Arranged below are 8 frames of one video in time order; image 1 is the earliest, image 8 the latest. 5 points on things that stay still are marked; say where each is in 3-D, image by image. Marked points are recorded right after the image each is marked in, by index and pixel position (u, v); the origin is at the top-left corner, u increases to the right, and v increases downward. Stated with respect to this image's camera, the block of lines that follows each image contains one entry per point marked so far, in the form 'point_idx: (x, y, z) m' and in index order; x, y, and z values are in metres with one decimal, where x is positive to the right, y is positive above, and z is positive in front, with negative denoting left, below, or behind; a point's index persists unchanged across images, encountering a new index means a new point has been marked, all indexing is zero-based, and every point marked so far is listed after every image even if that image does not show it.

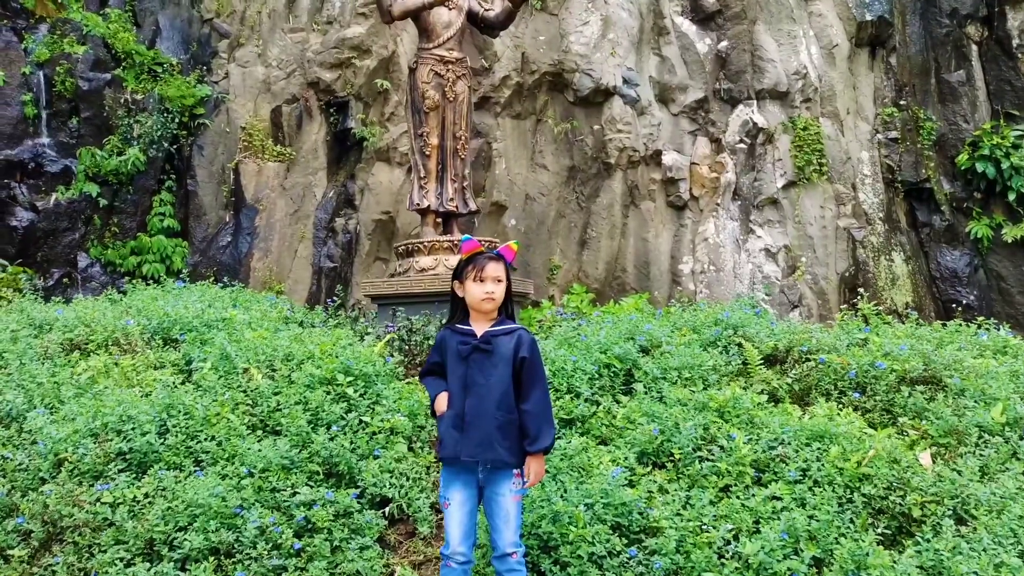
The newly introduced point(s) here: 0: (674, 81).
0: (+1.9, +2.5, +8.6) m
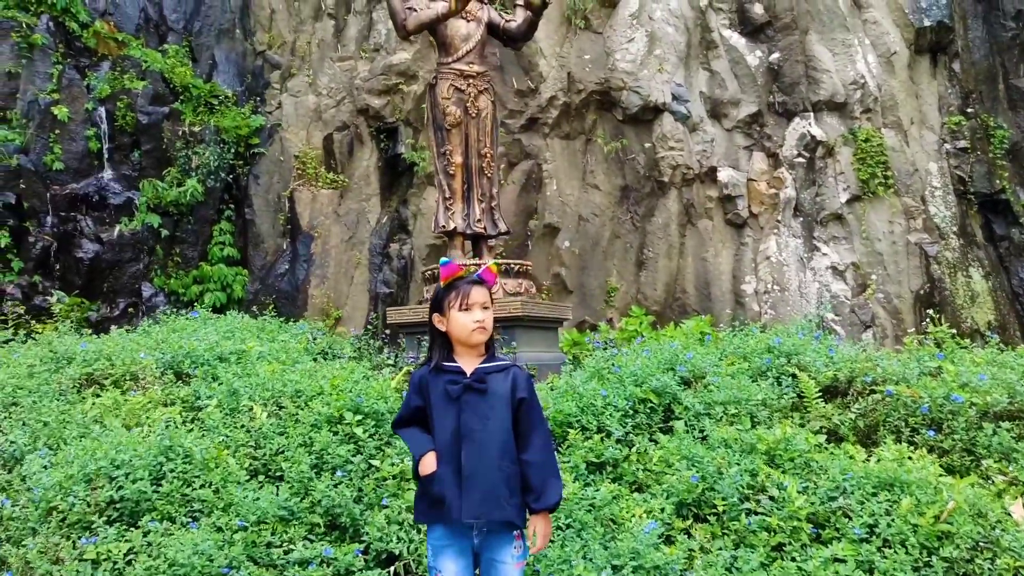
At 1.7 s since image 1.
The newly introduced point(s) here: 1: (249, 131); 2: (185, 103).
0: (+2.5, +2.2, +8.3) m
1: (-2.8, +1.7, +7.7) m
2: (-3.5, +1.9, +7.7) m
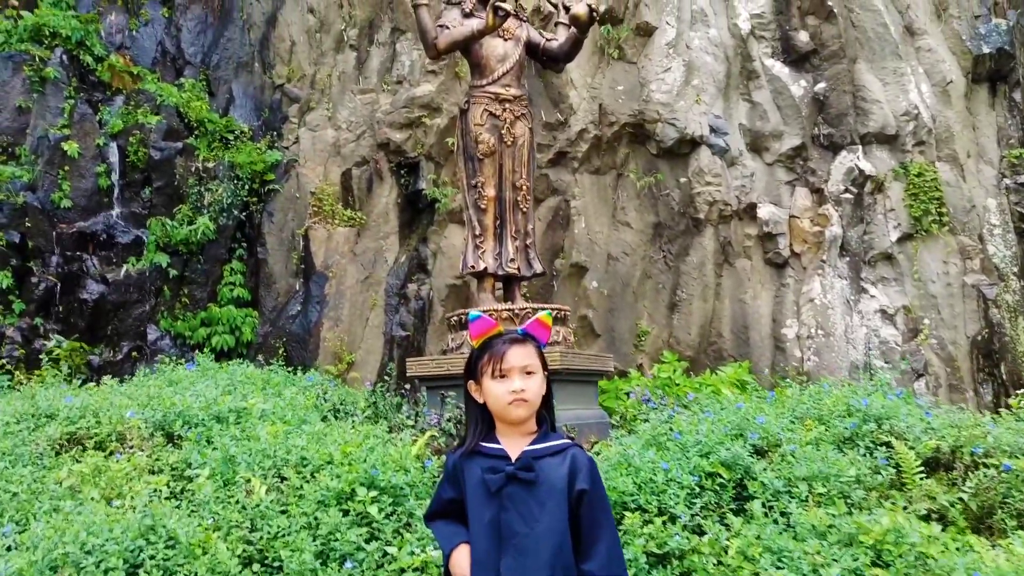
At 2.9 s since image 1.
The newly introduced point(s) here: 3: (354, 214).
0: (+2.8, +1.7, +7.9) m
1: (-2.5, +1.2, +7.3) m
2: (-3.2, +1.5, +7.4) m
3: (-1.6, +0.8, +7.3) m
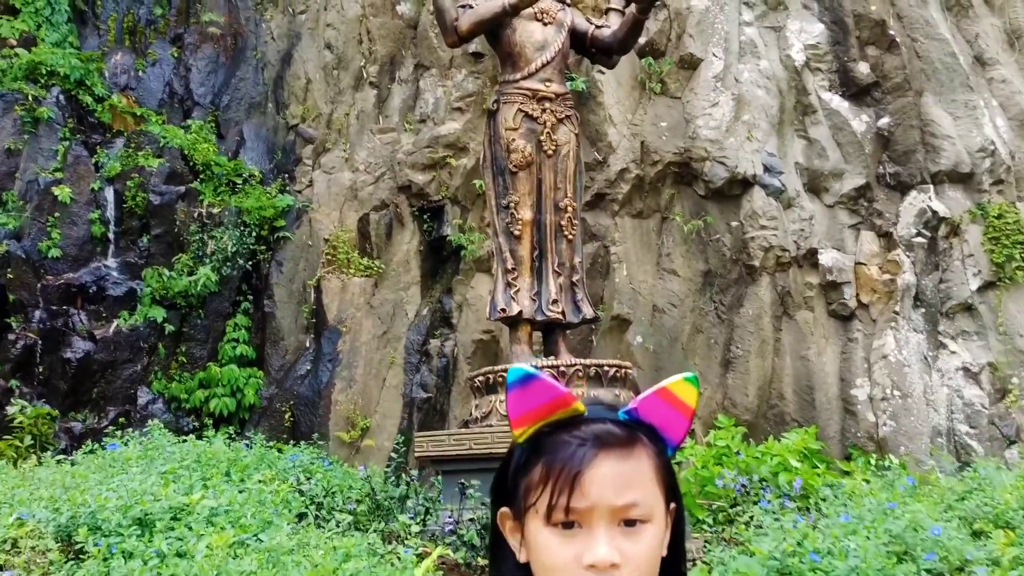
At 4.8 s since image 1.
0: (+3.1, +1.2, +7.1) m
1: (-2.2, +0.7, +6.7) m
2: (-2.9, +1.0, +6.8) m
3: (-1.3, +0.2, +6.5) m
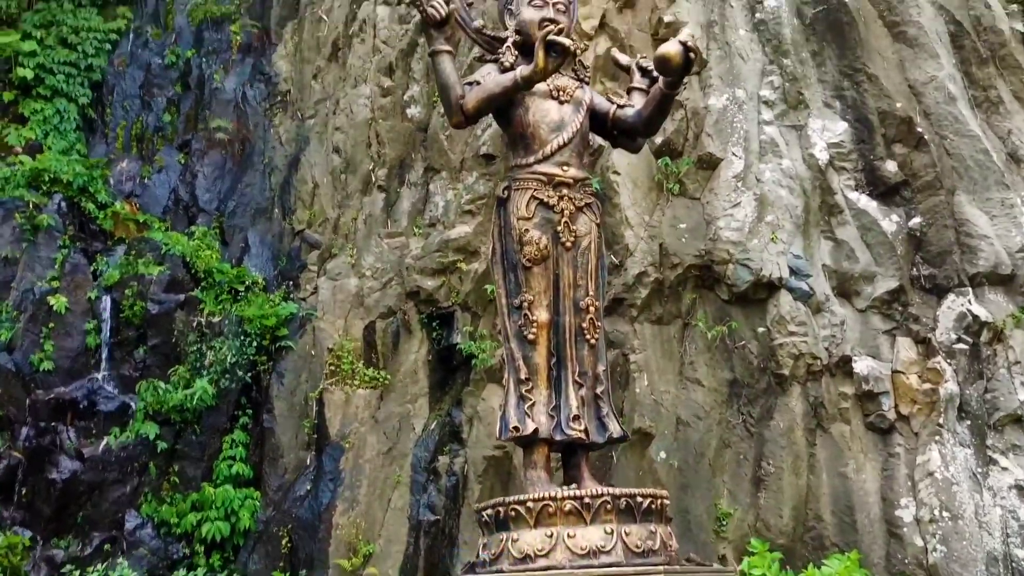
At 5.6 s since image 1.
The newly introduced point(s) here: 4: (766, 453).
0: (+3.2, +0.2, +6.8) m
1: (-2.1, -0.3, +6.4) m
2: (-2.8, 0.0, +6.5) m
3: (-1.2, -0.7, +6.2) m
4: (+2.2, -1.5, +6.3) m
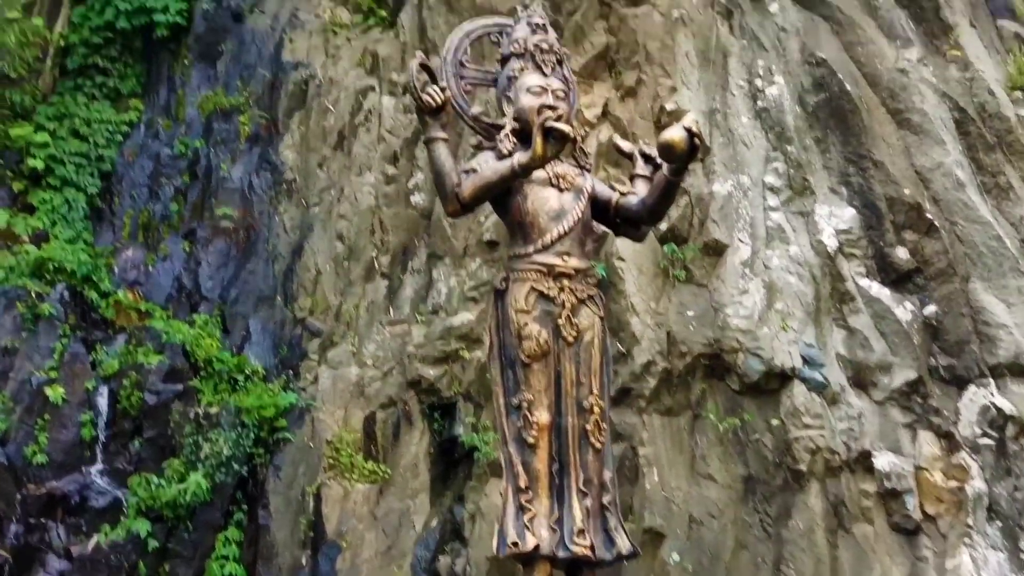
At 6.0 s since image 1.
0: (+3.3, -0.6, +6.6) m
1: (-2.1, -1.1, +6.2) m
2: (-2.7, -0.8, +6.4) m
3: (-1.1, -1.5, +6.0) m
4: (+2.3, -2.2, +6.0) m
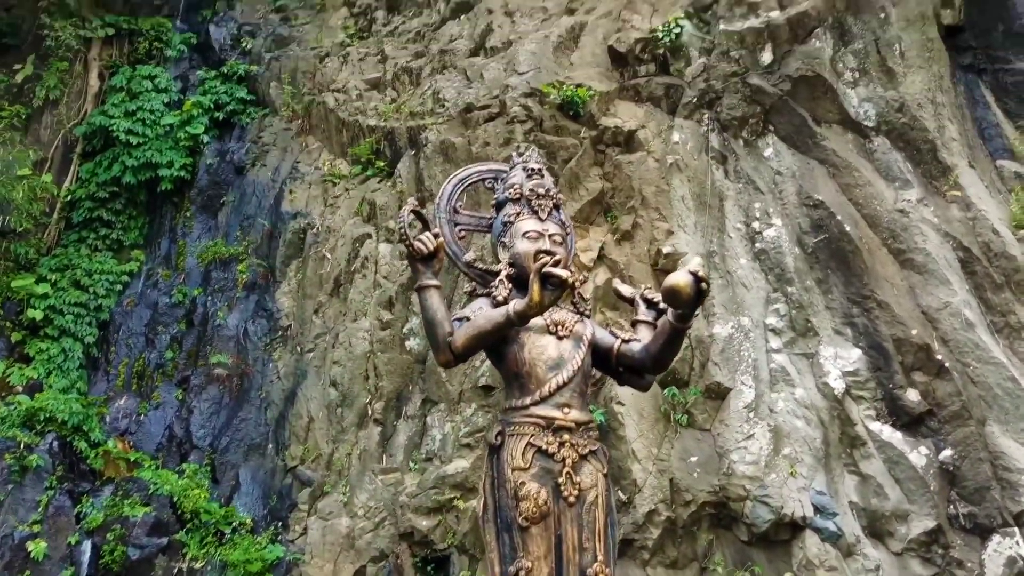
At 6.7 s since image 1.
0: (+3.2, -1.9, +6.2) m
1: (-2.1, -2.3, +6.0) m
2: (-2.8, -2.1, +6.2) m
3: (-1.2, -2.7, +5.7) m
4: (+2.2, -3.4, +5.5) m
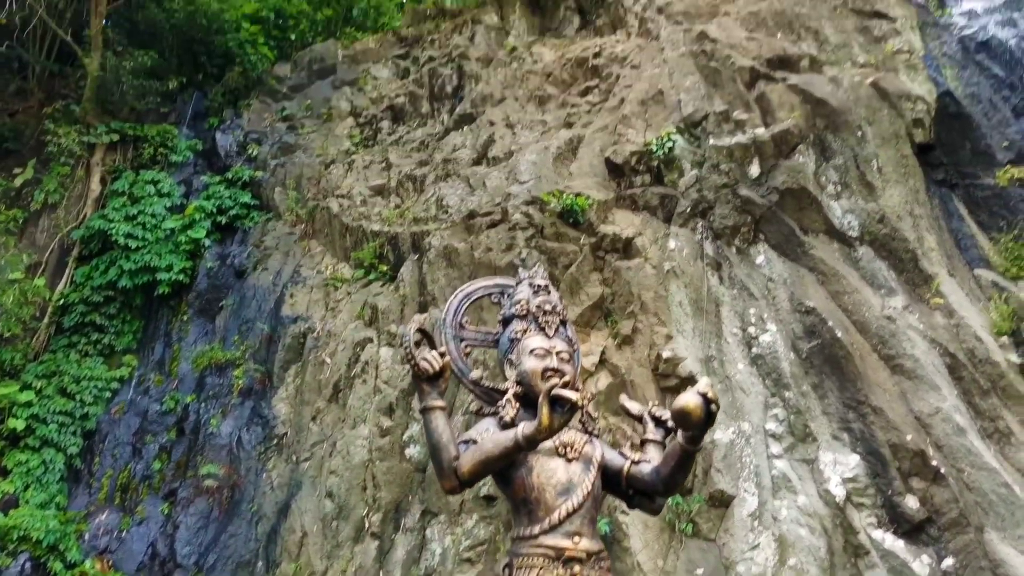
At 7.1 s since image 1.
0: (+3.2, -2.8, +6.1) m
1: (-2.1, -3.2, +5.6) m
2: (-2.7, -3.0, +5.8) m
3: (-1.1, -3.5, +5.2) m
4: (+2.3, -4.2, +5.1) m
